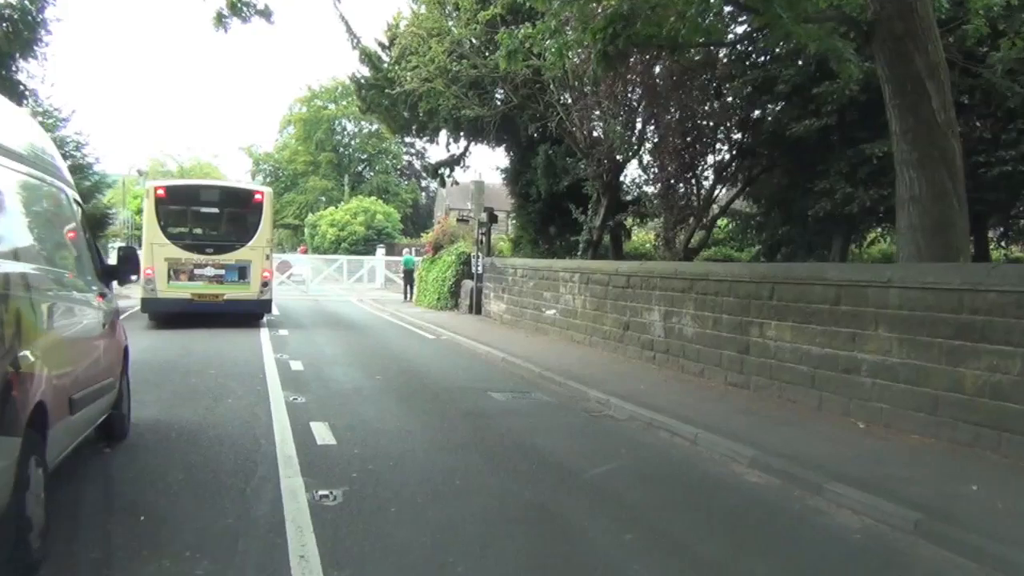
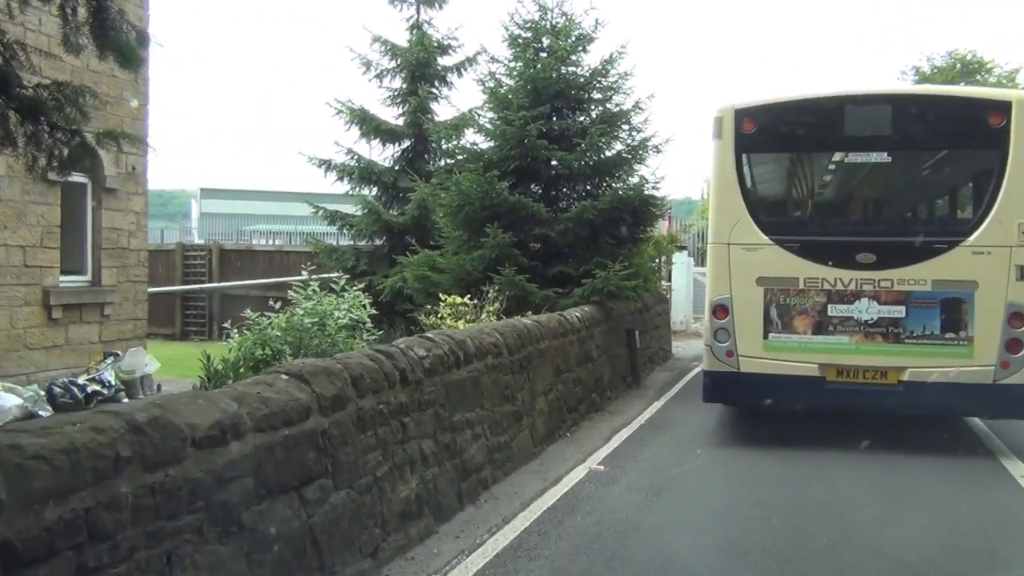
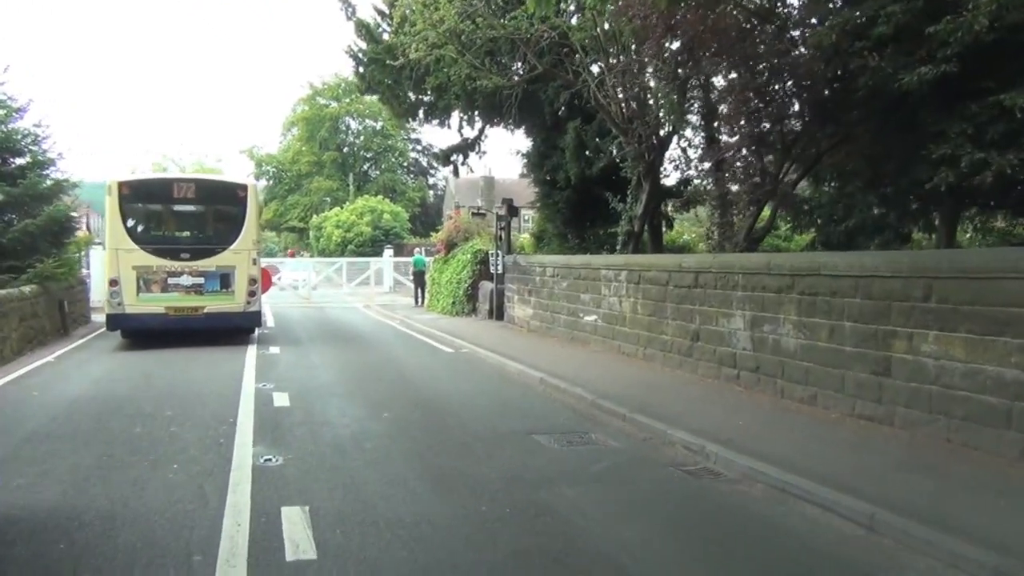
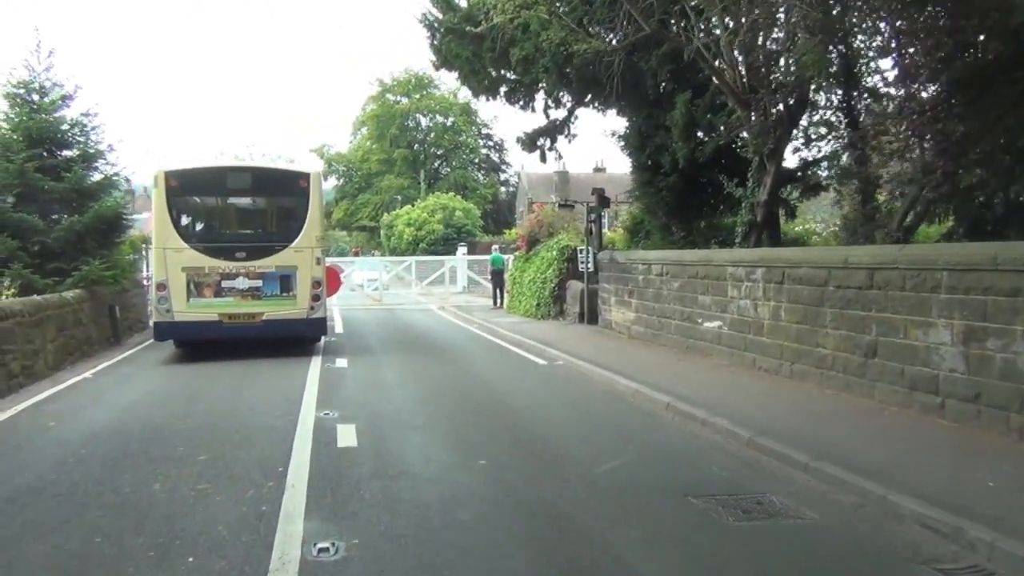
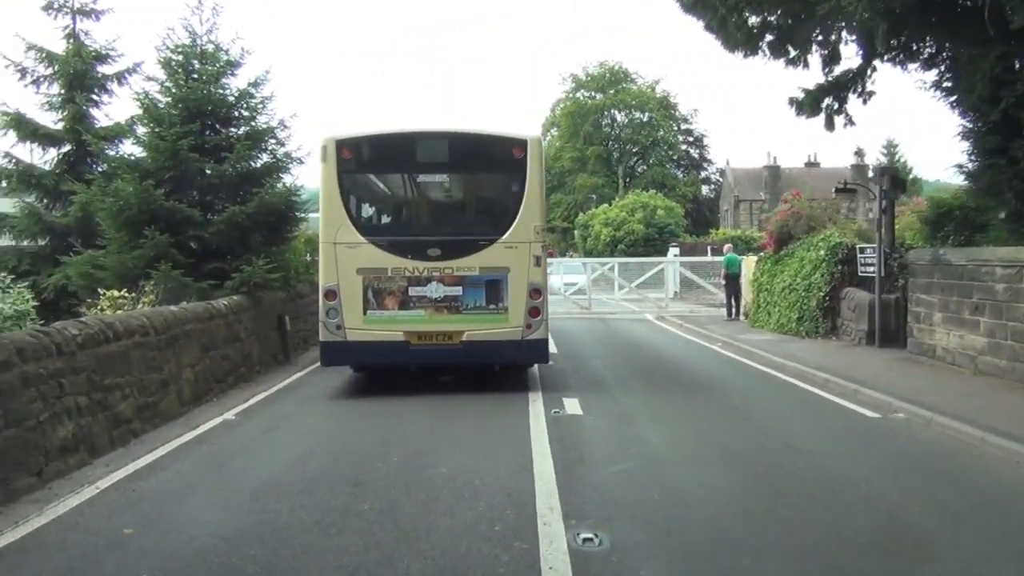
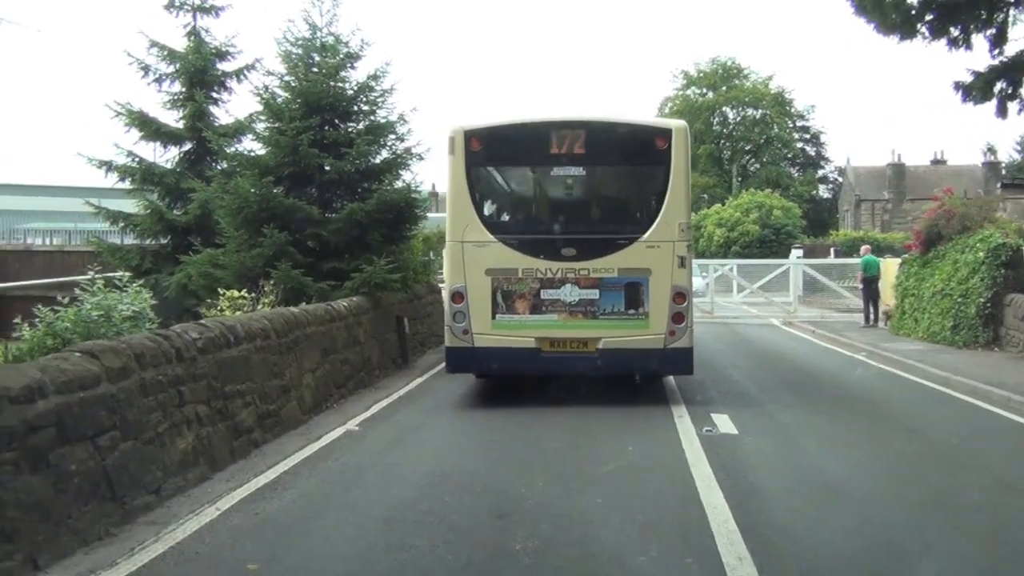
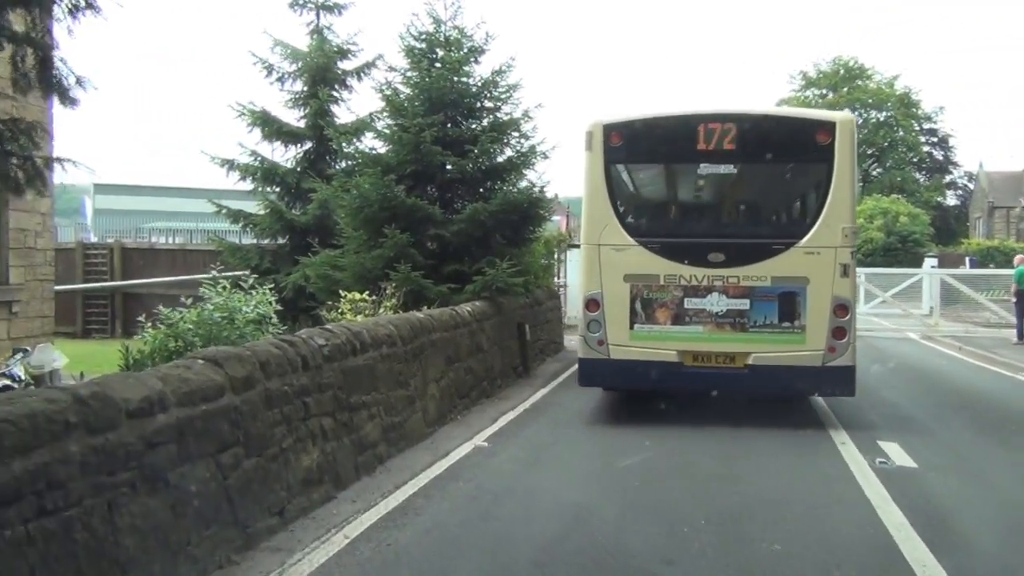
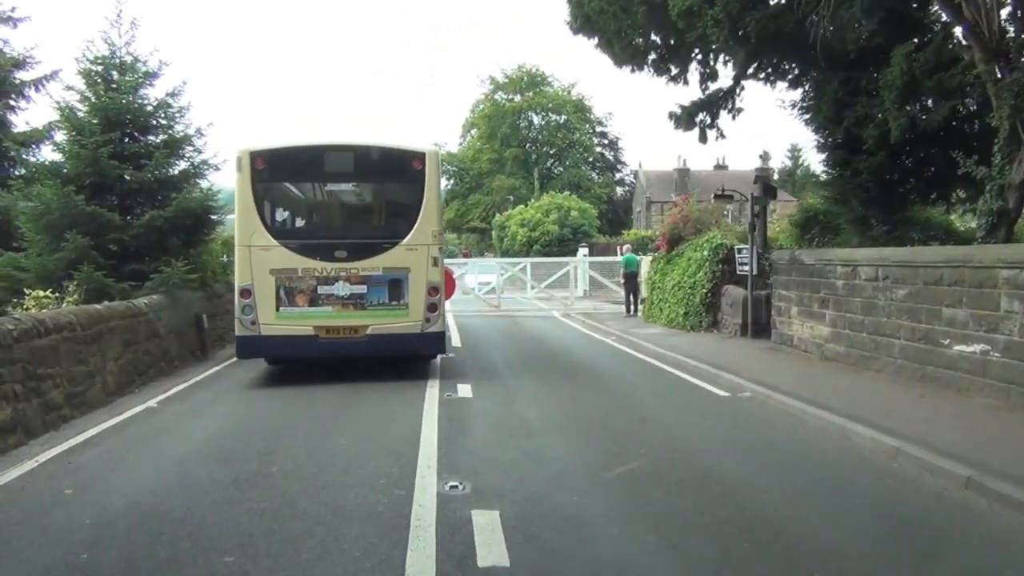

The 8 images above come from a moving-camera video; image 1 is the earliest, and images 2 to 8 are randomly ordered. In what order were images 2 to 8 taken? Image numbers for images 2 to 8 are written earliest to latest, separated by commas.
3, 4, 8, 5, 6, 7, 2
